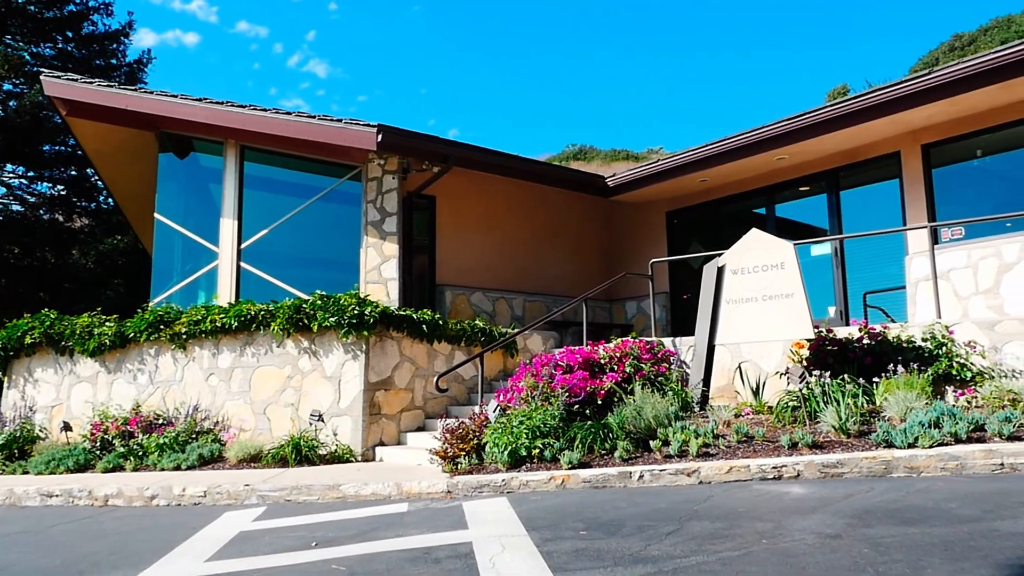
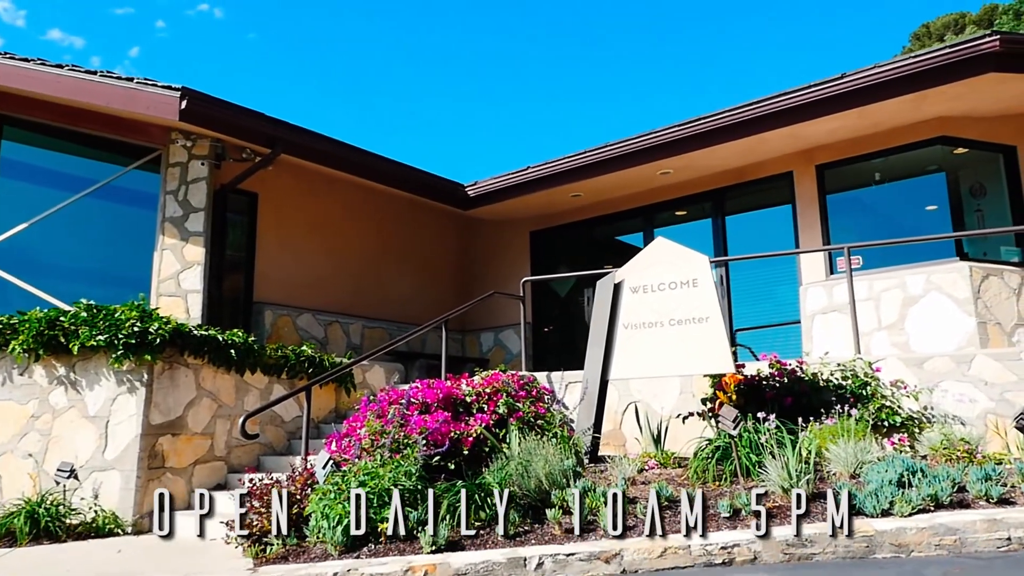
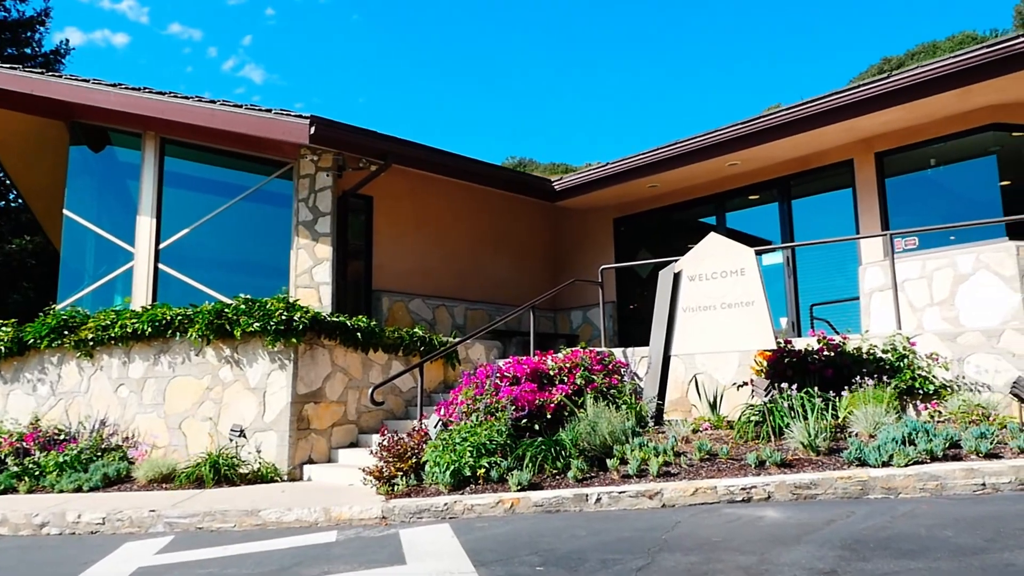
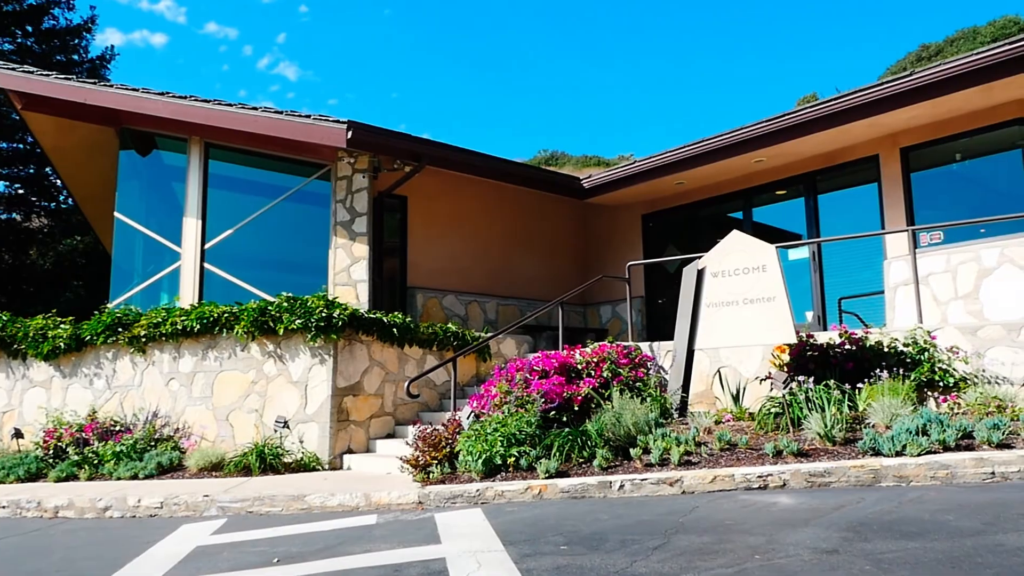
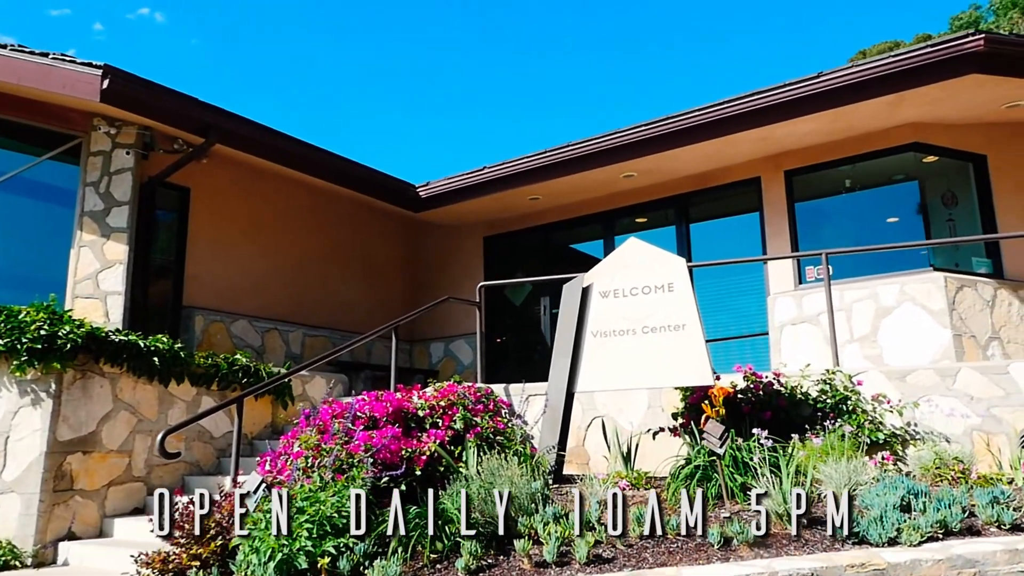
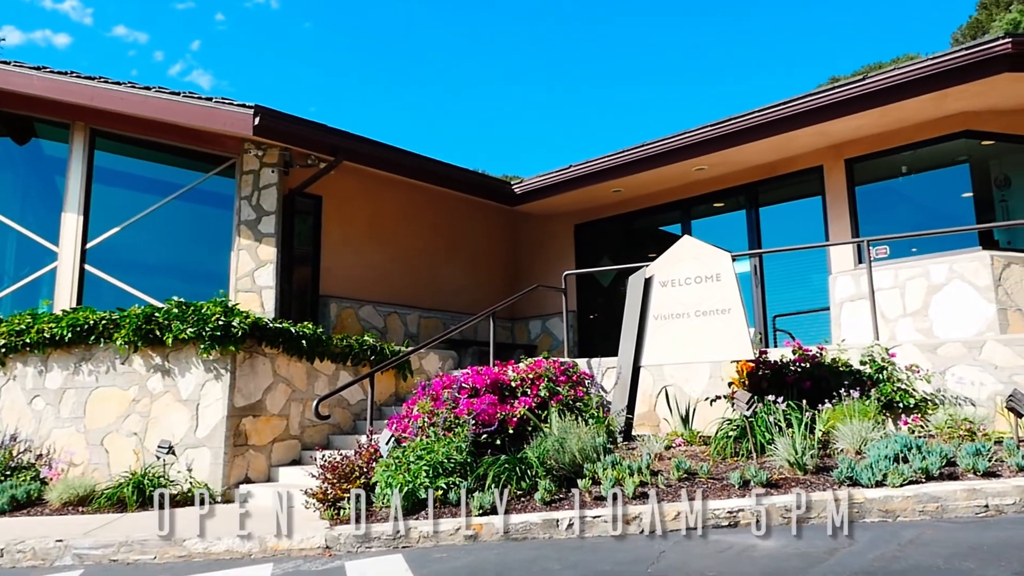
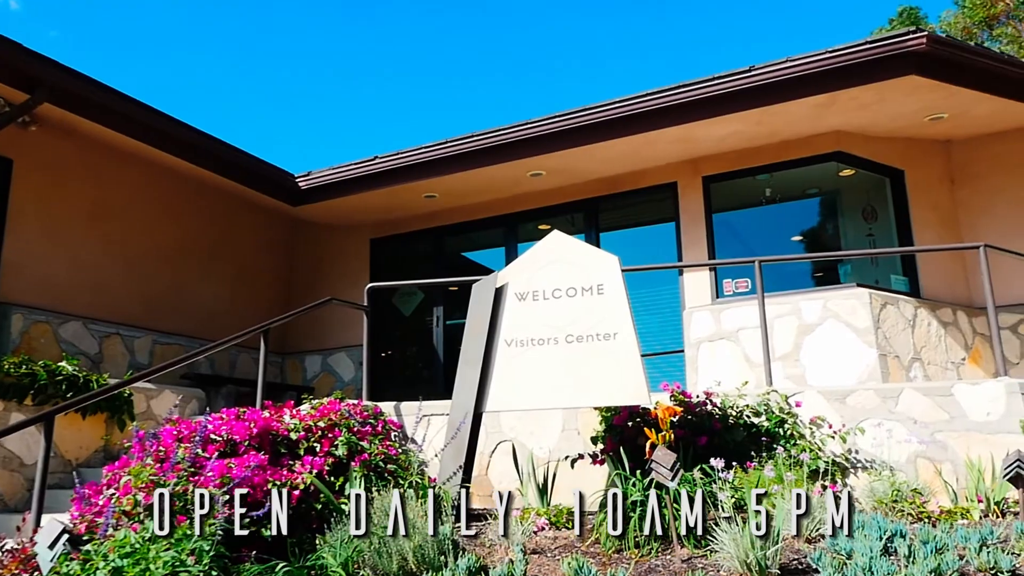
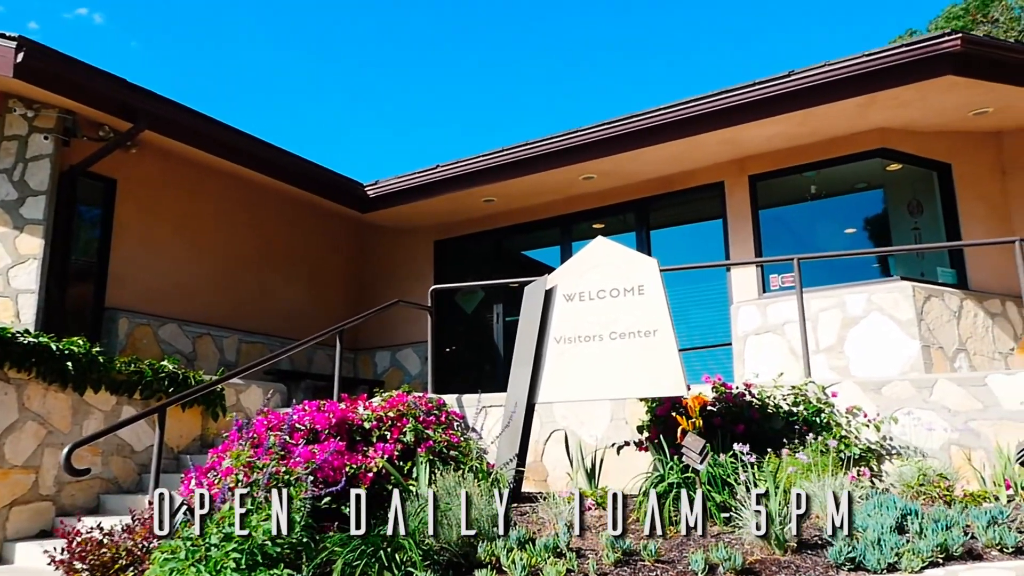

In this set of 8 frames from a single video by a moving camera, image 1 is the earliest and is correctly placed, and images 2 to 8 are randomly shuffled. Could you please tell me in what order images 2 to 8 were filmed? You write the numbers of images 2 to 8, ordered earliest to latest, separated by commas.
4, 3, 6, 2, 5, 8, 7
